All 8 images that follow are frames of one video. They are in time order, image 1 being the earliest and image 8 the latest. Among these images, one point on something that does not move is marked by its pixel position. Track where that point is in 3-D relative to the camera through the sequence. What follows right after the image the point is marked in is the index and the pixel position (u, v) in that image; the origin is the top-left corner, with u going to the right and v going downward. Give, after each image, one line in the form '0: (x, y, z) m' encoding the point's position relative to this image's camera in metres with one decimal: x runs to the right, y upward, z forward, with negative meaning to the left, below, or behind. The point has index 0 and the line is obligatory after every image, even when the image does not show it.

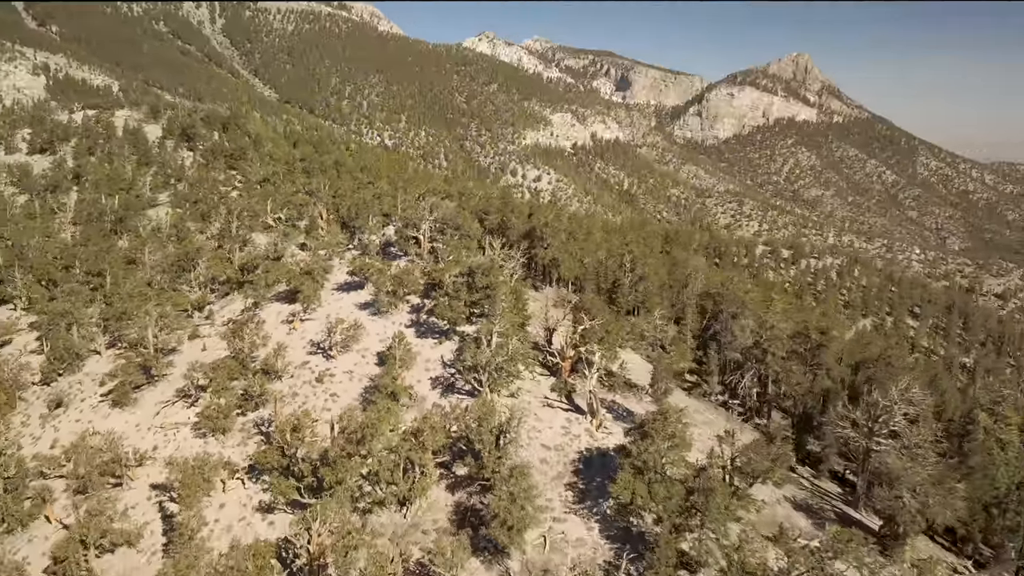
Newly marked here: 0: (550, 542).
0: (+0.5, -3.7, +12.6) m
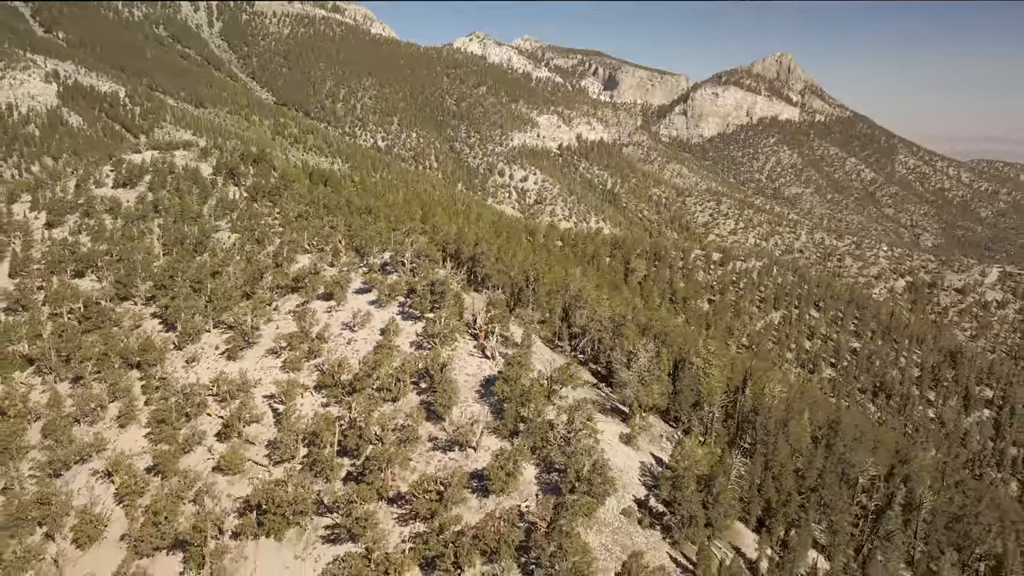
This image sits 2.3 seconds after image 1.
0: (-1.6, -3.9, +26.9) m
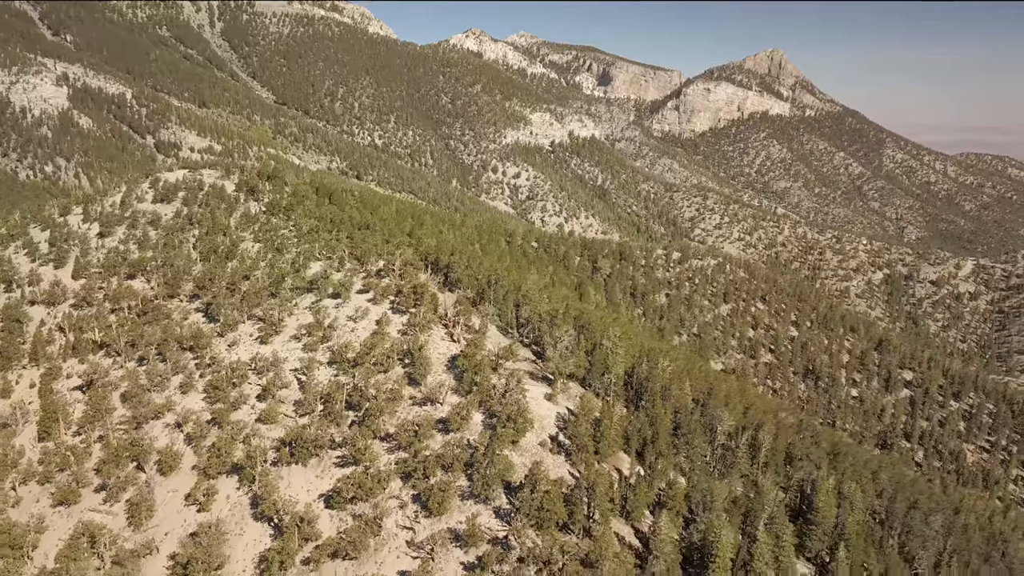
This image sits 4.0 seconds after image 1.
0: (-3.5, -4.1, +38.0) m
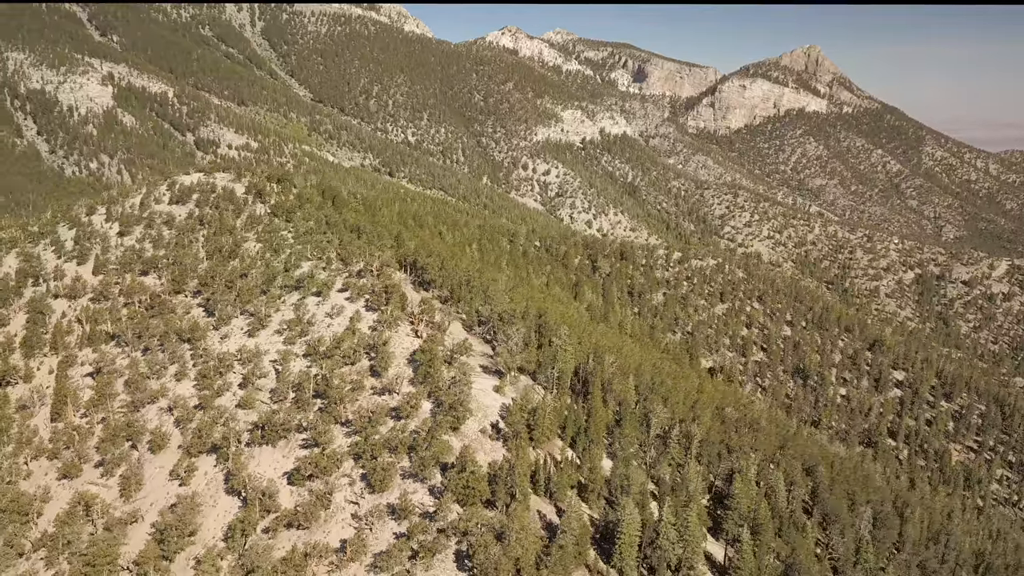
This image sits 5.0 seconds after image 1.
0: (-5.9, -4.1, +42.0) m
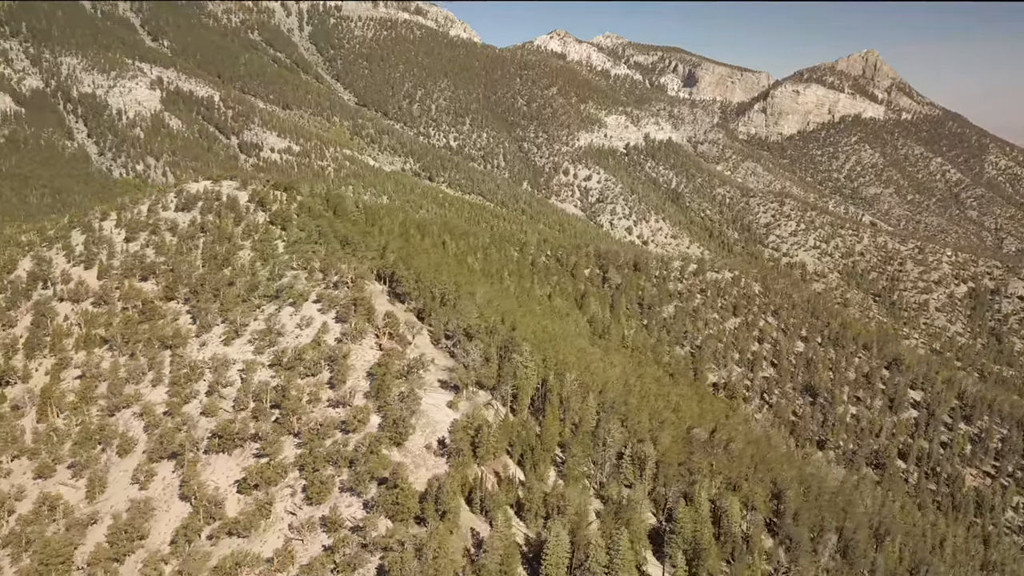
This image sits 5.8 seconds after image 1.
0: (-8.1, -4.8, +42.4) m
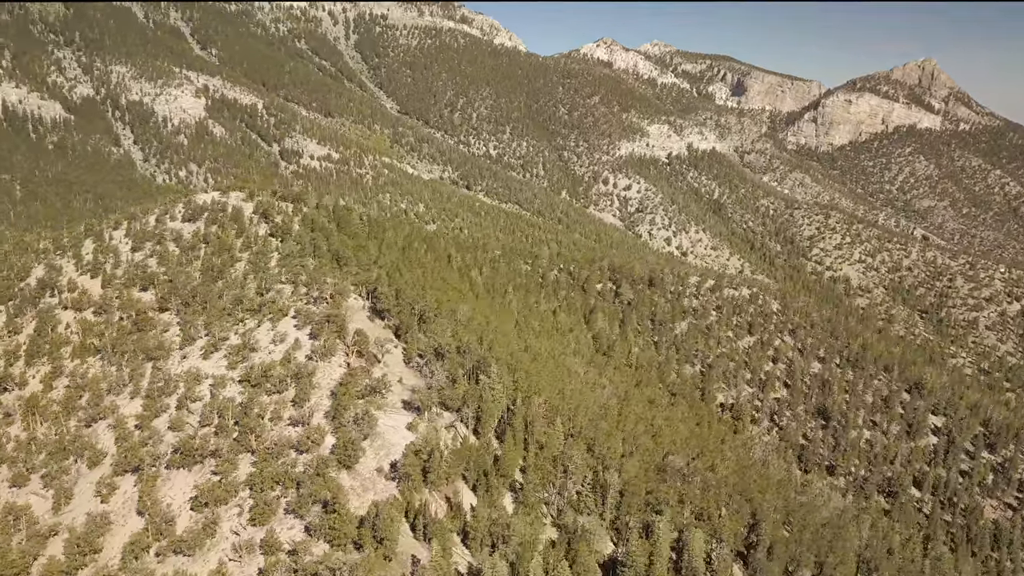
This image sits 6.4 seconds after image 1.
0: (-9.9, -5.7, +42.3) m
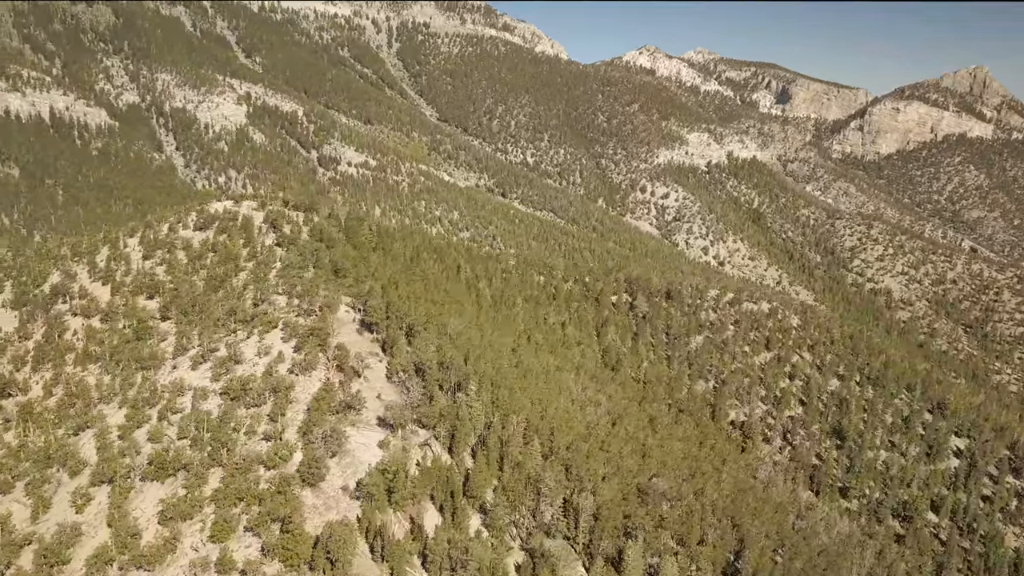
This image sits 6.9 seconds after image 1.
0: (-11.1, -6.4, +42.2) m
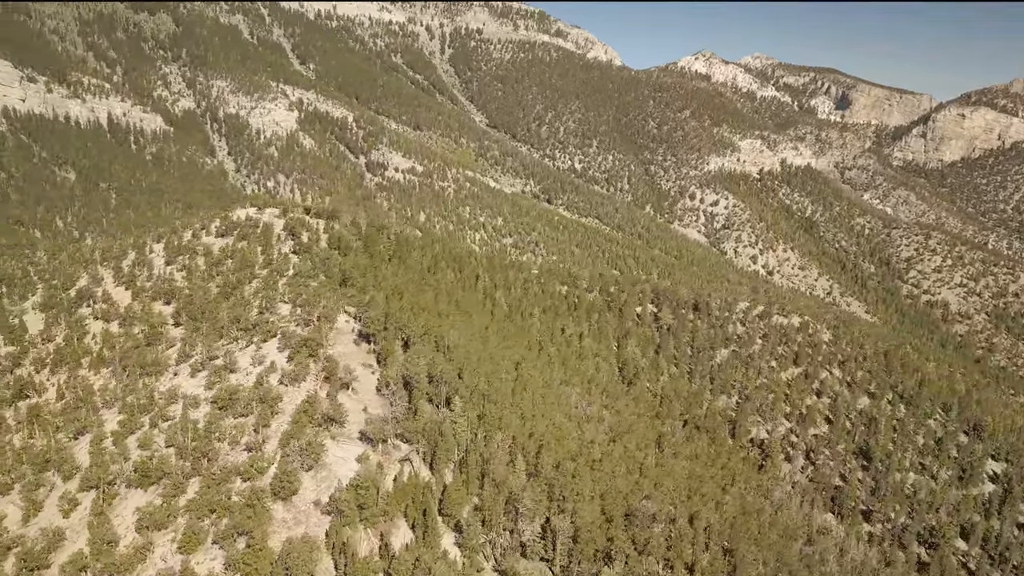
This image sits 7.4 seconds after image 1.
0: (-11.9, -7.0, +42.3) m
